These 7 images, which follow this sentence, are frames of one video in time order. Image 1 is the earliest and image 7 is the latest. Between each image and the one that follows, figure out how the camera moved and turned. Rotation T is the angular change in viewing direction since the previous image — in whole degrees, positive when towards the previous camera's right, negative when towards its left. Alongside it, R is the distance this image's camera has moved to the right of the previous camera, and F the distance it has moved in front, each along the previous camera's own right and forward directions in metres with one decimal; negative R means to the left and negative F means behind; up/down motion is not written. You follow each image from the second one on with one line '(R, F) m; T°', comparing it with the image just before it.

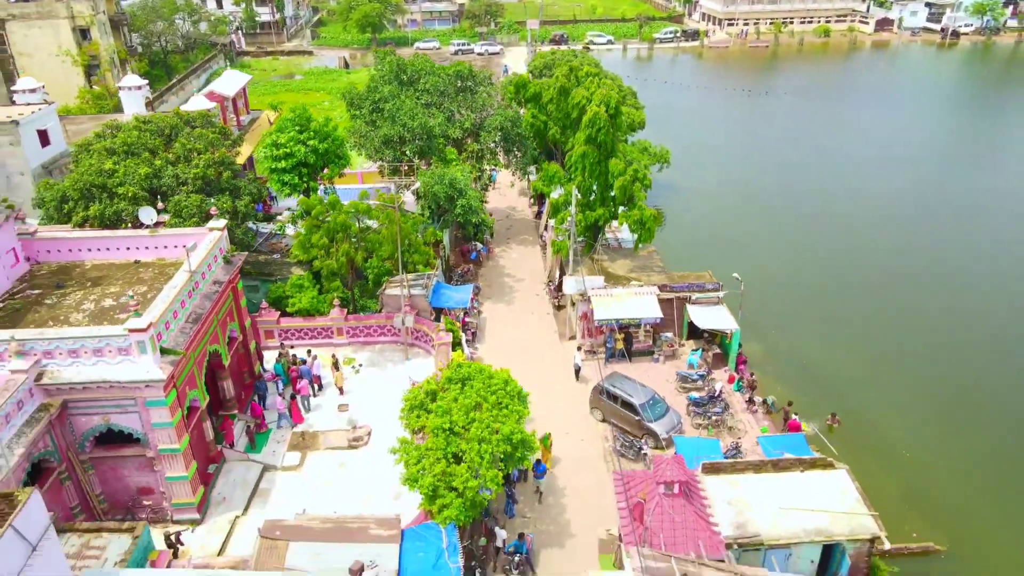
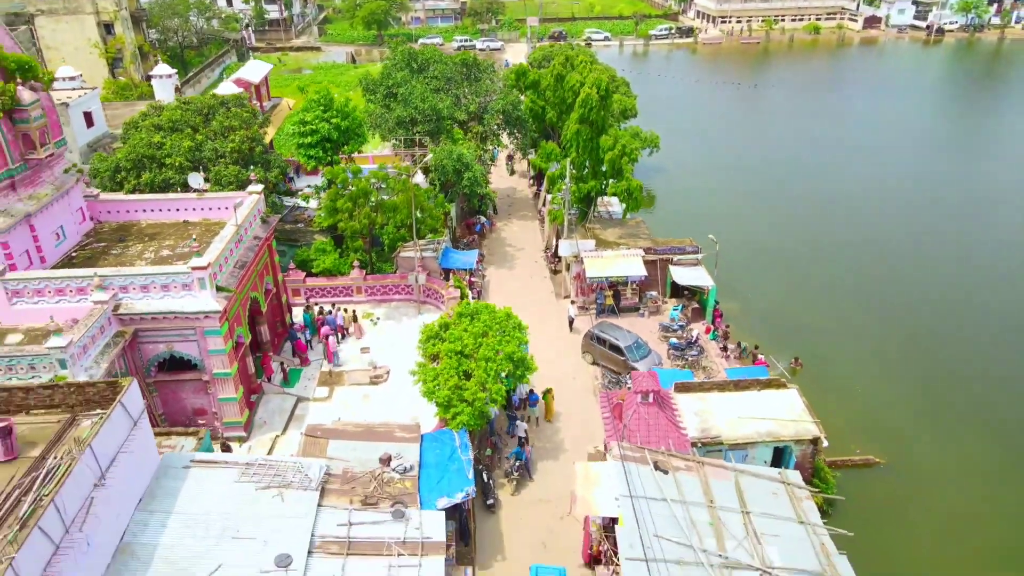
(0.0, -2.8) m; 0°
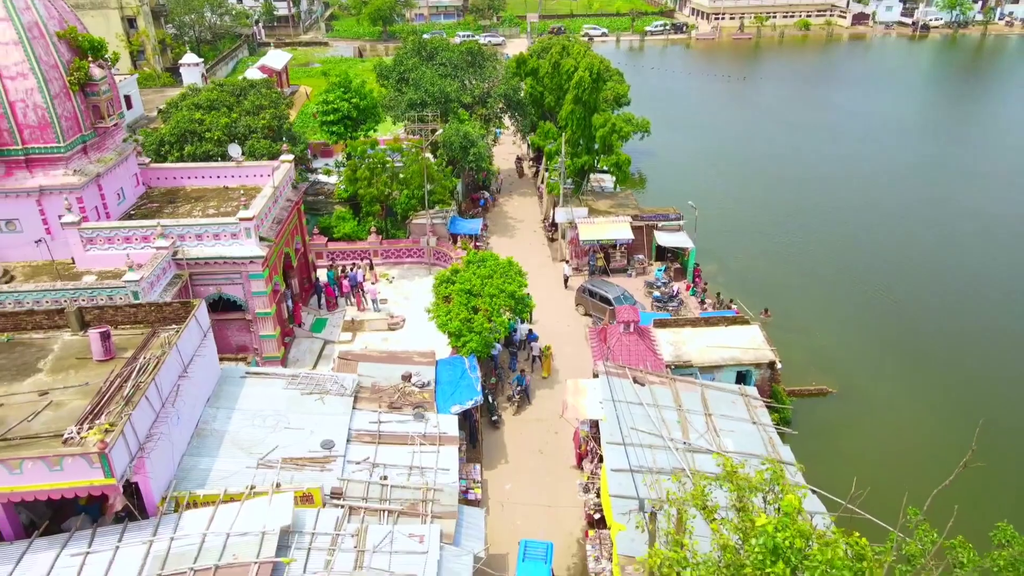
(0.0, -3.0) m; 0°
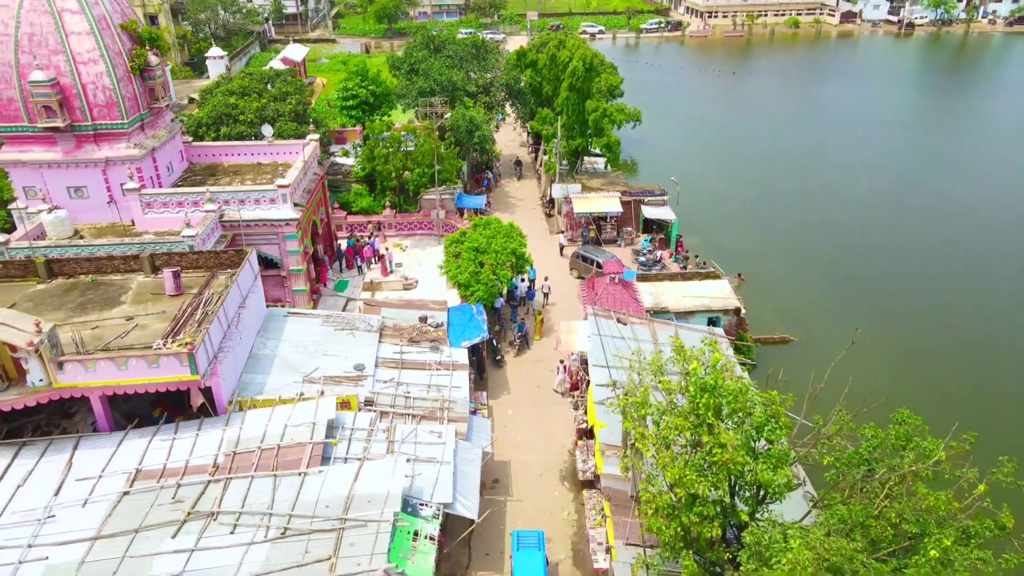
(0.0, -3.2) m; 0°
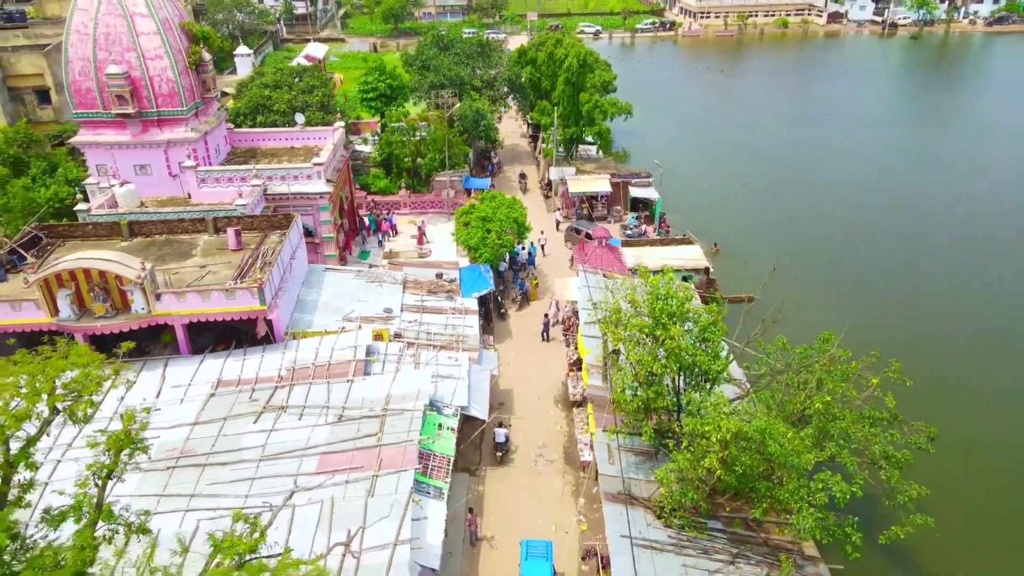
(-0.1, -4.0) m; 0°
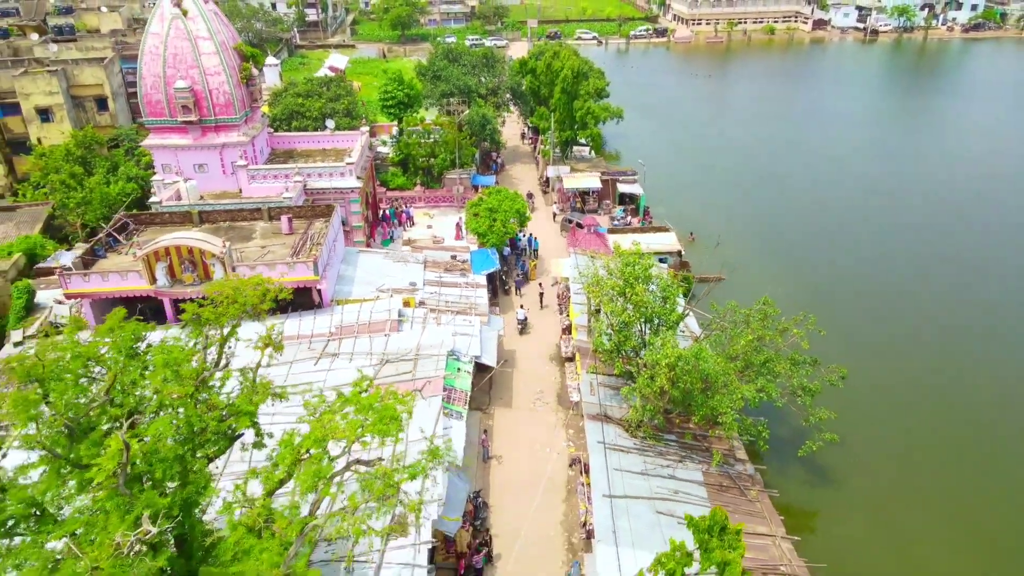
(-0.1, -4.9) m; 0°
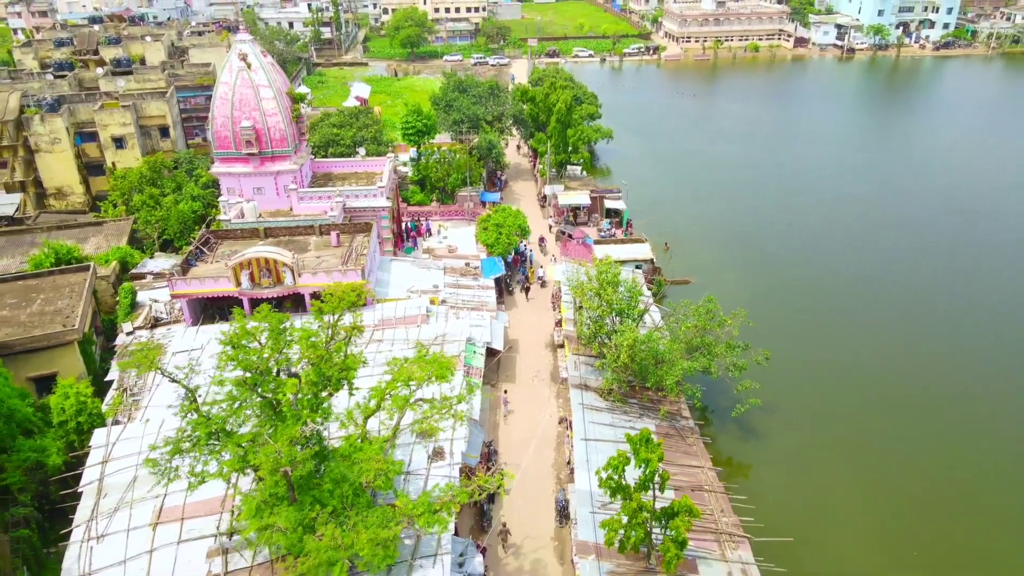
(-0.1, -7.0) m; 0°
